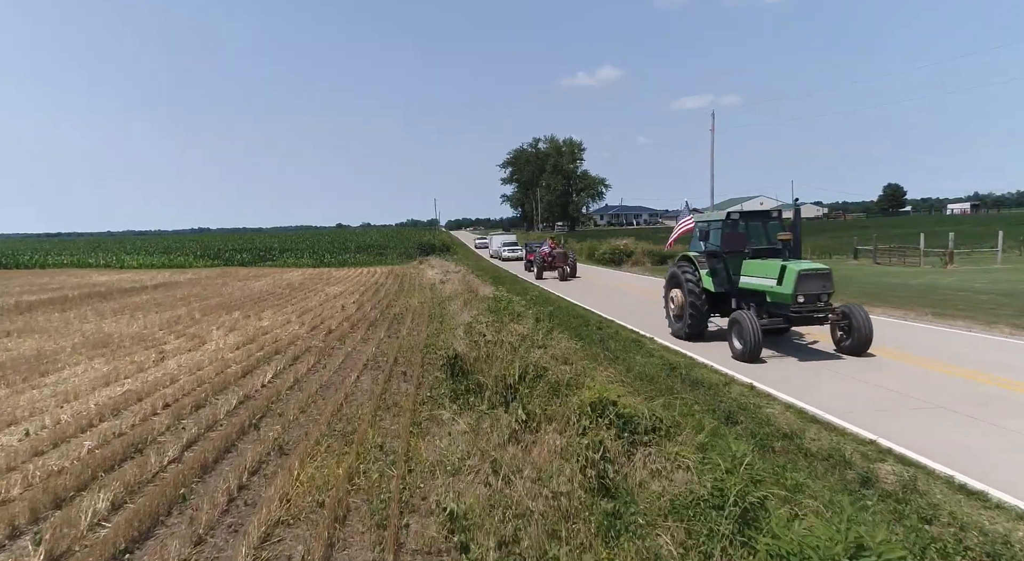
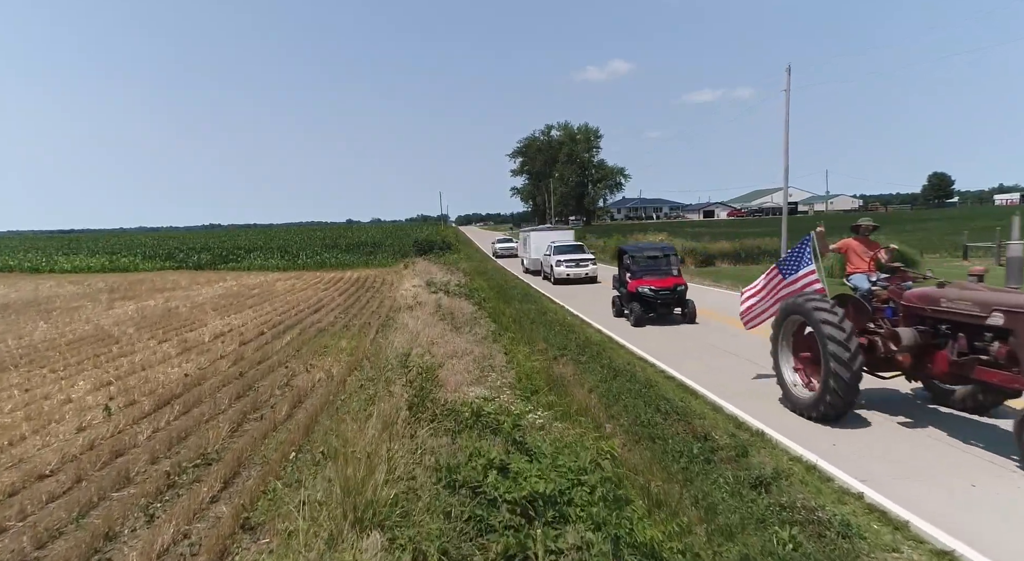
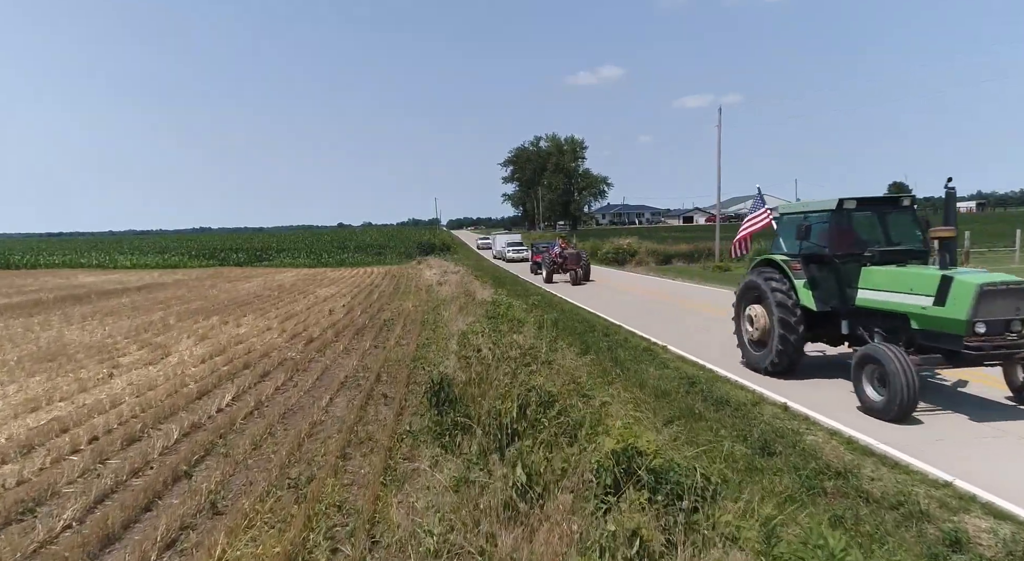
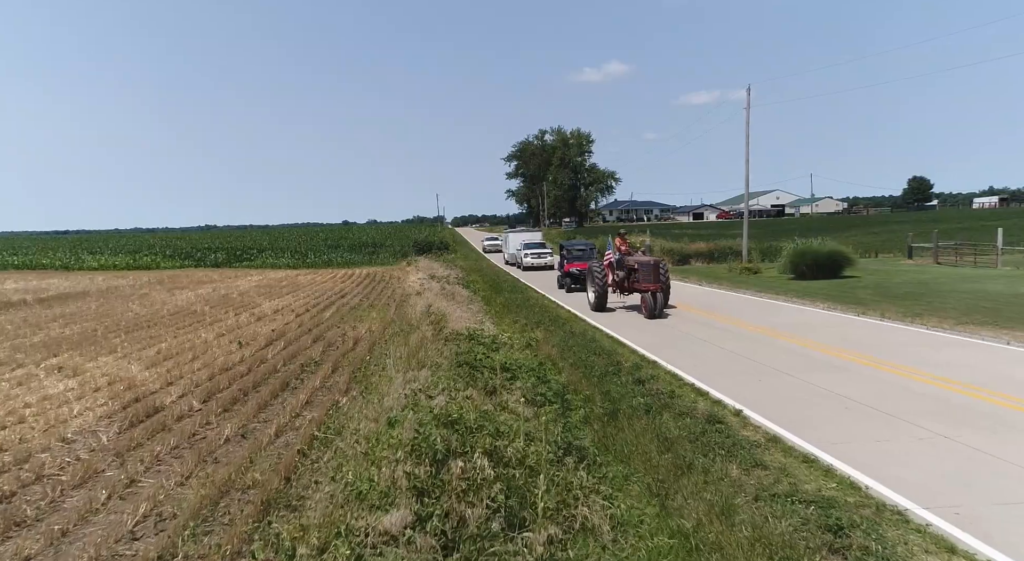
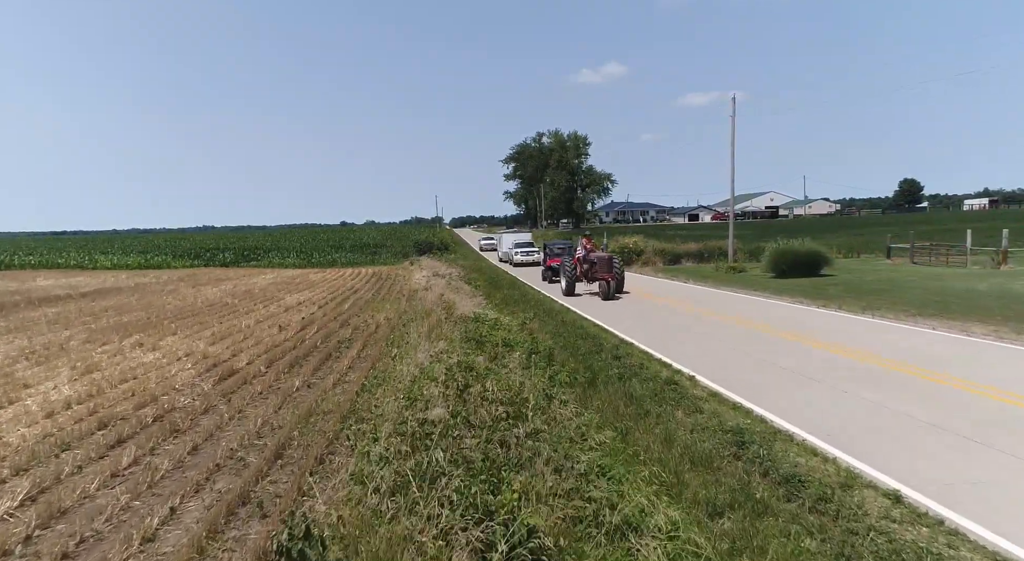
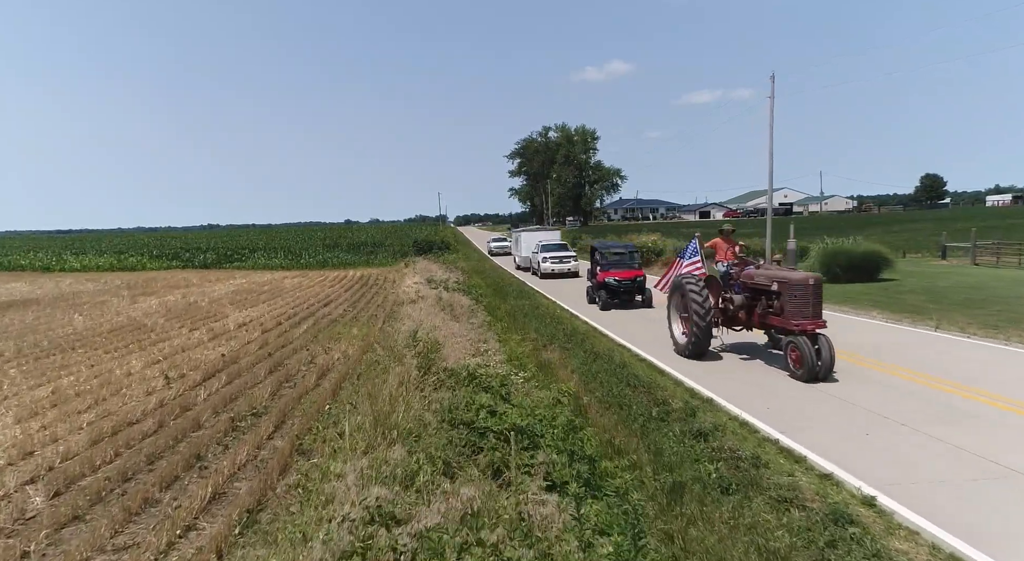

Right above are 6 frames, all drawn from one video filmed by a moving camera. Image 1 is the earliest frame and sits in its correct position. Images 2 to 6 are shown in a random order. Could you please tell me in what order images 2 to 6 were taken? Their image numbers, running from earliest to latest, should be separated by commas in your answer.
3, 5, 4, 6, 2
